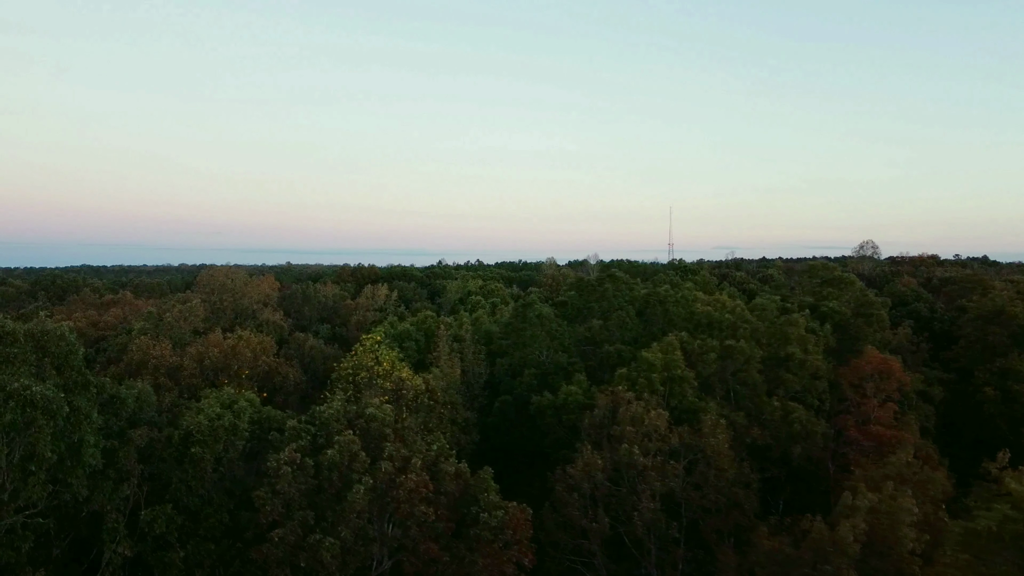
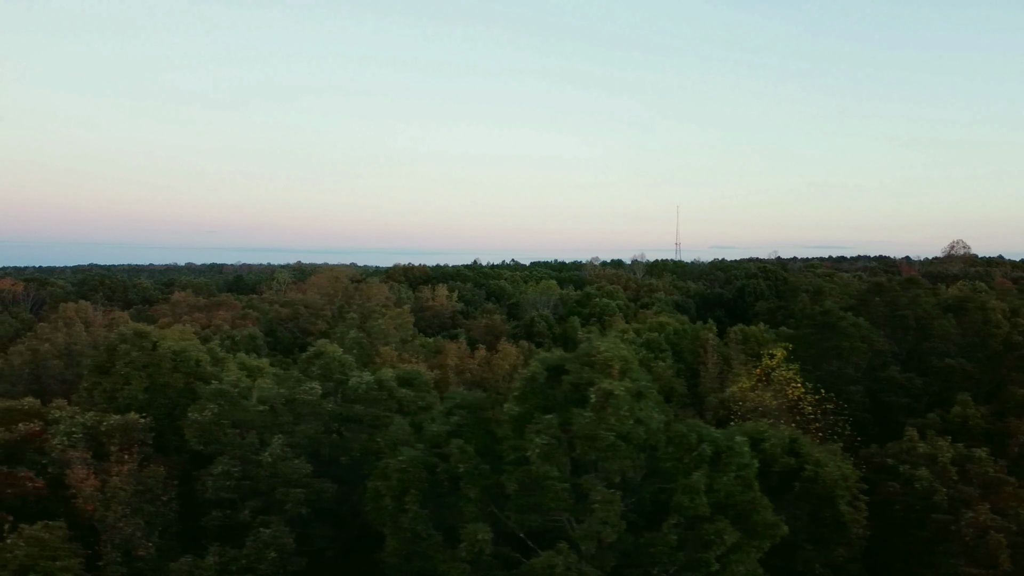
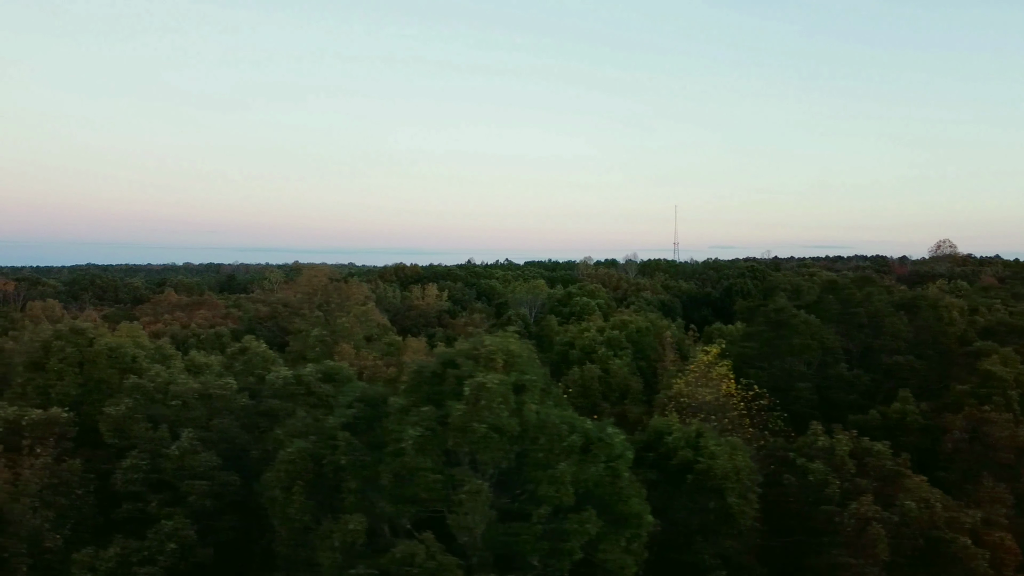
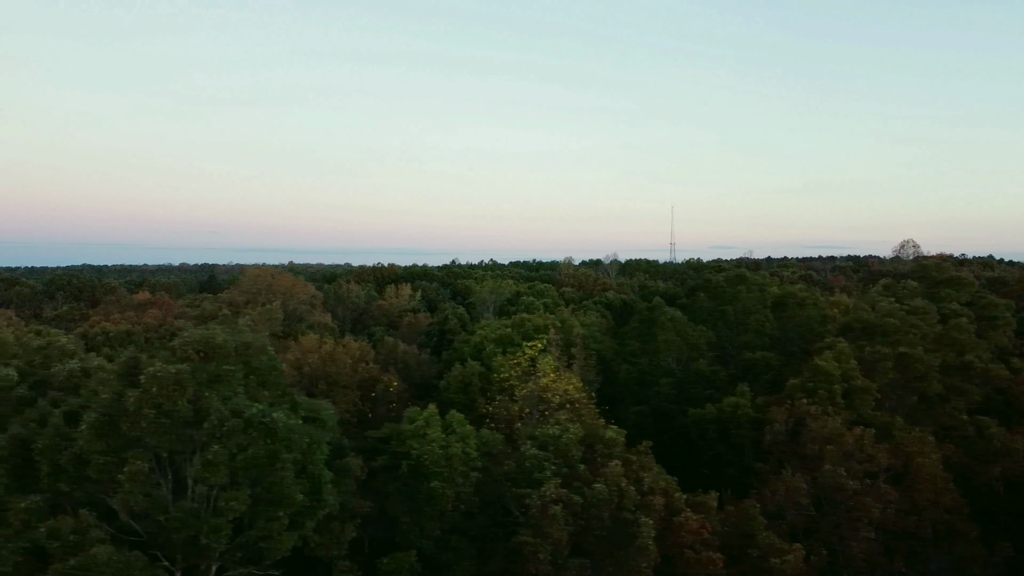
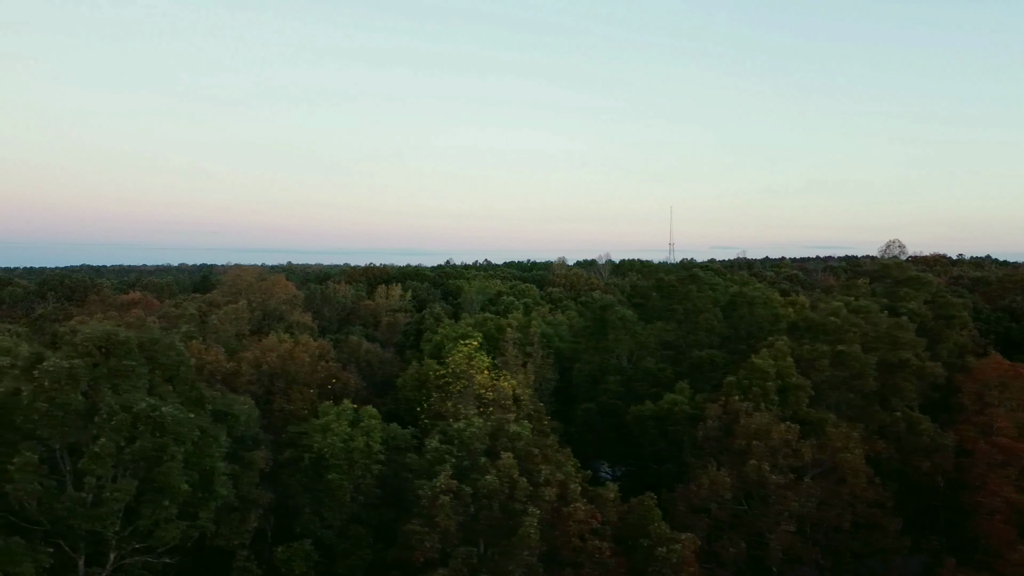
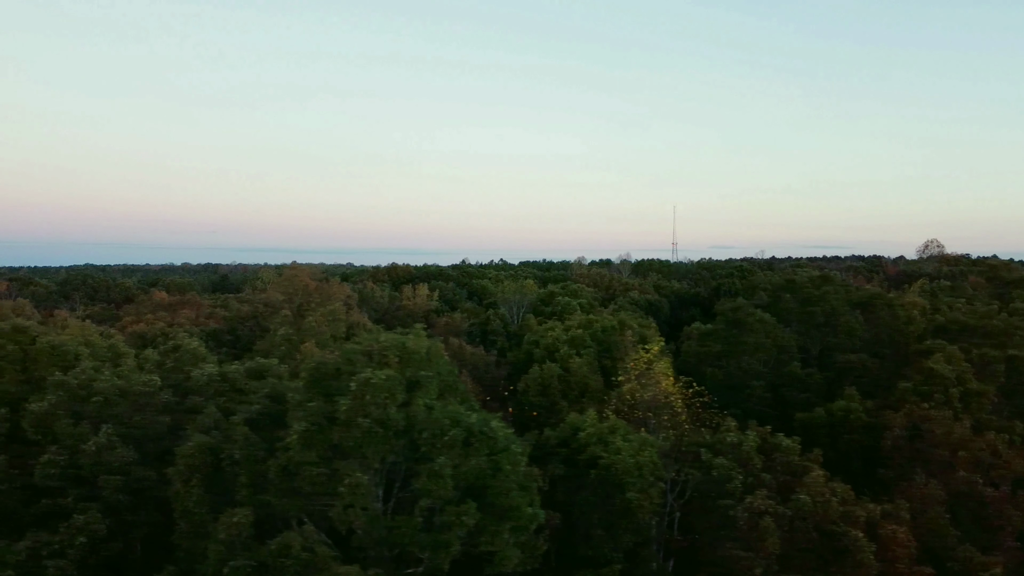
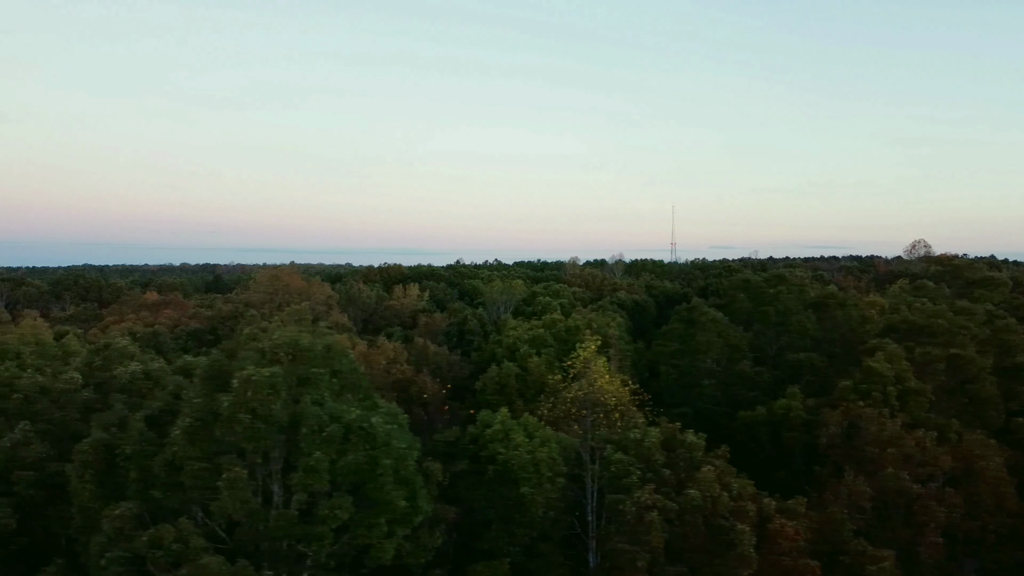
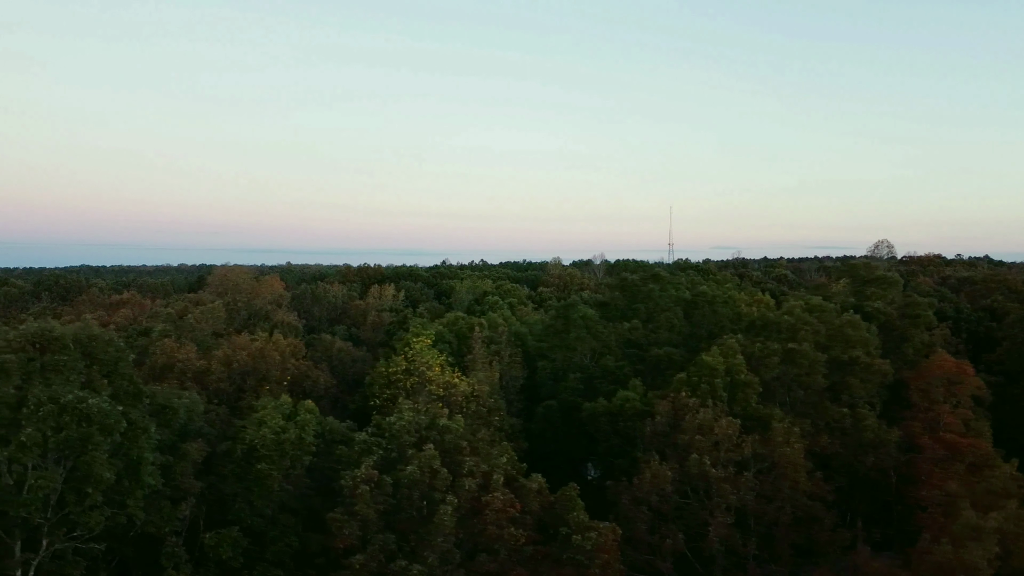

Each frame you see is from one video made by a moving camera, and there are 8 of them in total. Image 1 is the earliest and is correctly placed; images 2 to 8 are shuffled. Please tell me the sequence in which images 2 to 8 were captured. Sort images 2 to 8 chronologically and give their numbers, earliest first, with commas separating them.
8, 5, 4, 7, 6, 3, 2
